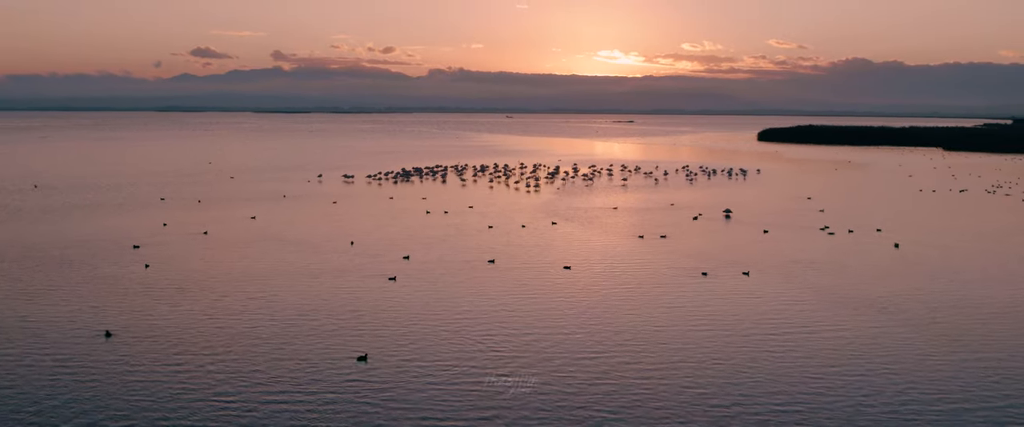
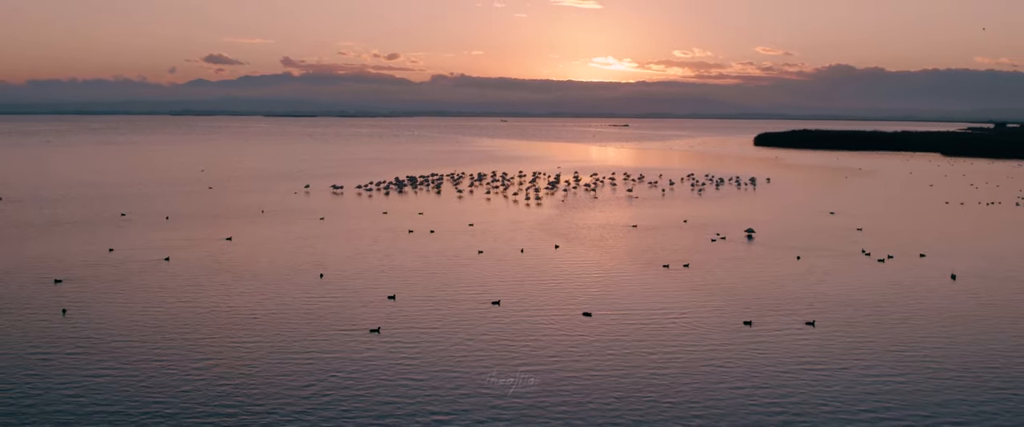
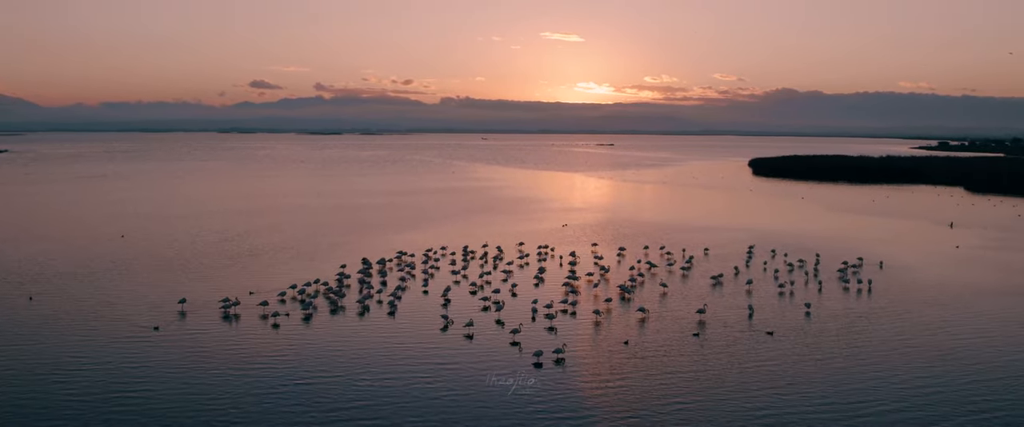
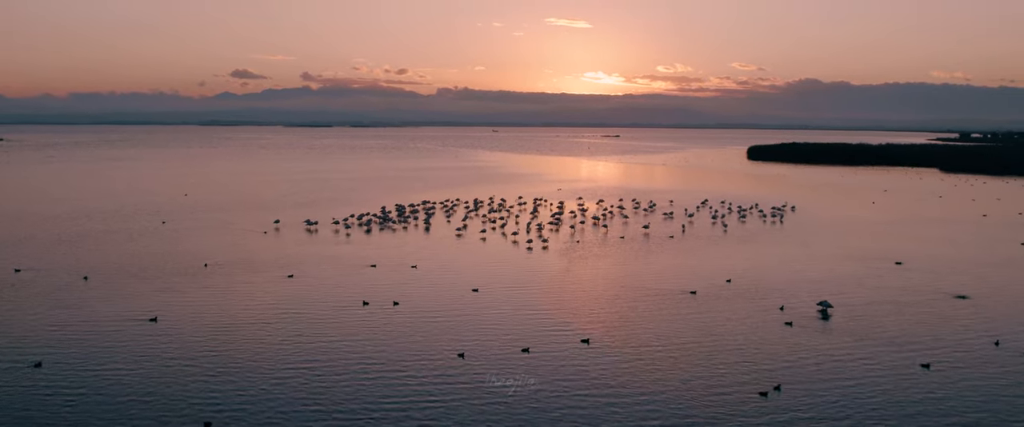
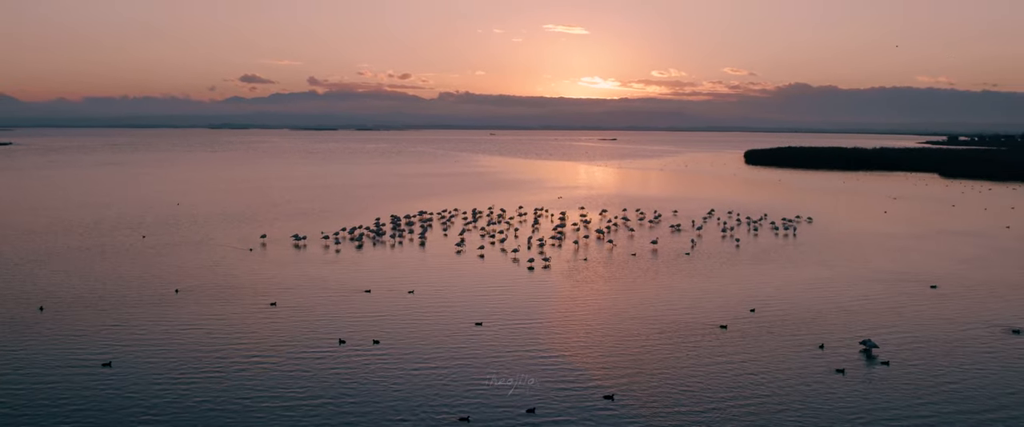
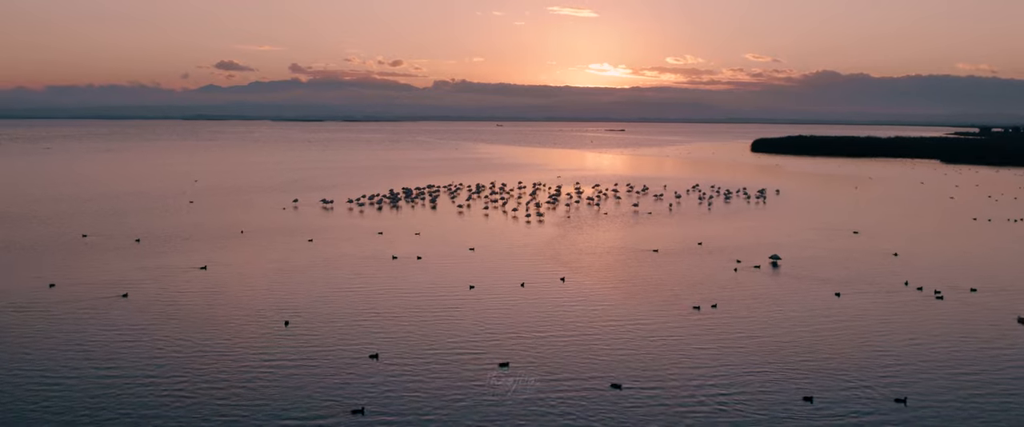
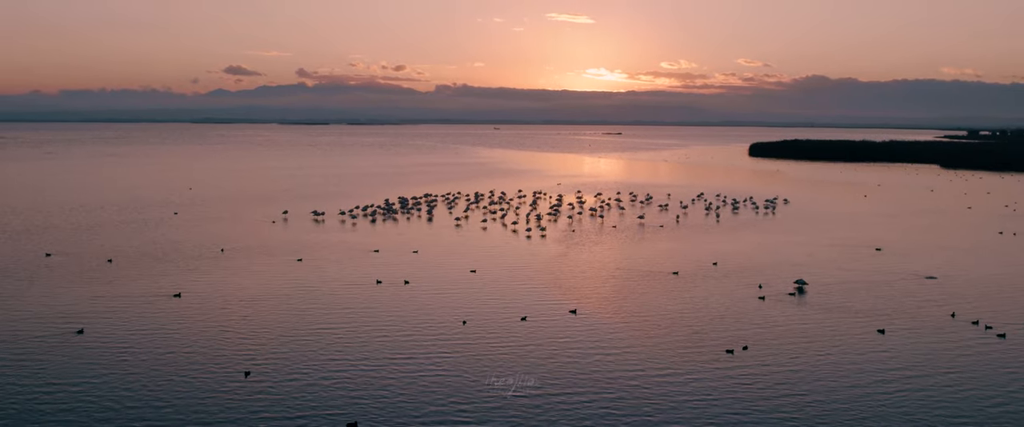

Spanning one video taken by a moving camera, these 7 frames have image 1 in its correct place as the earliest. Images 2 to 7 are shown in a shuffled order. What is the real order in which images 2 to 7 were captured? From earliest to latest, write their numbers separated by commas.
2, 6, 7, 4, 5, 3
